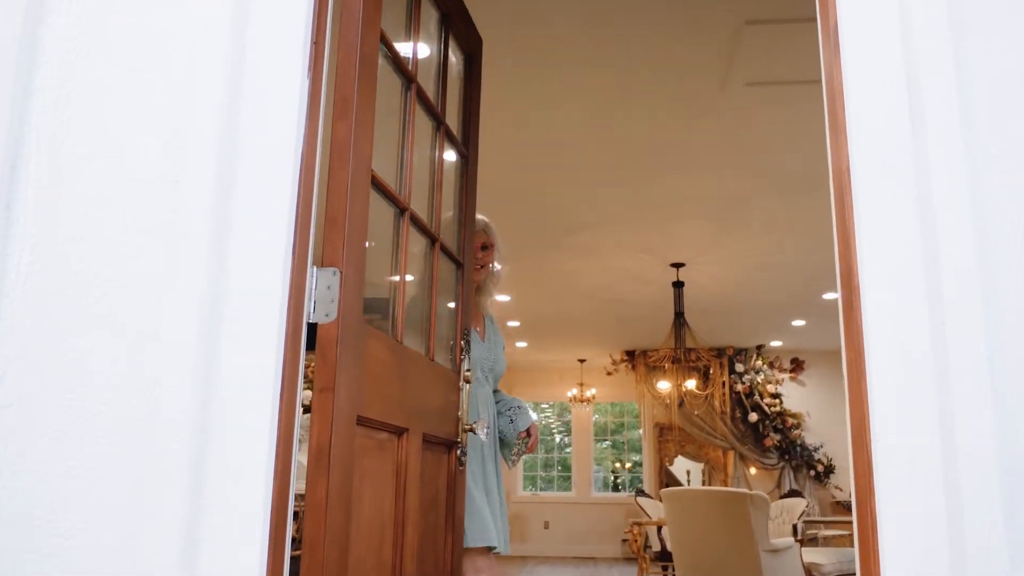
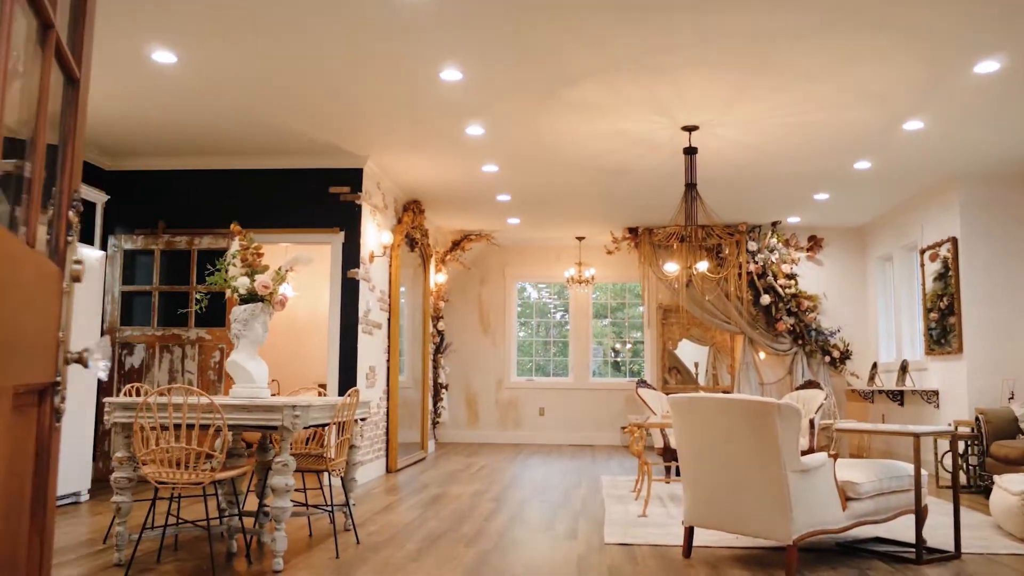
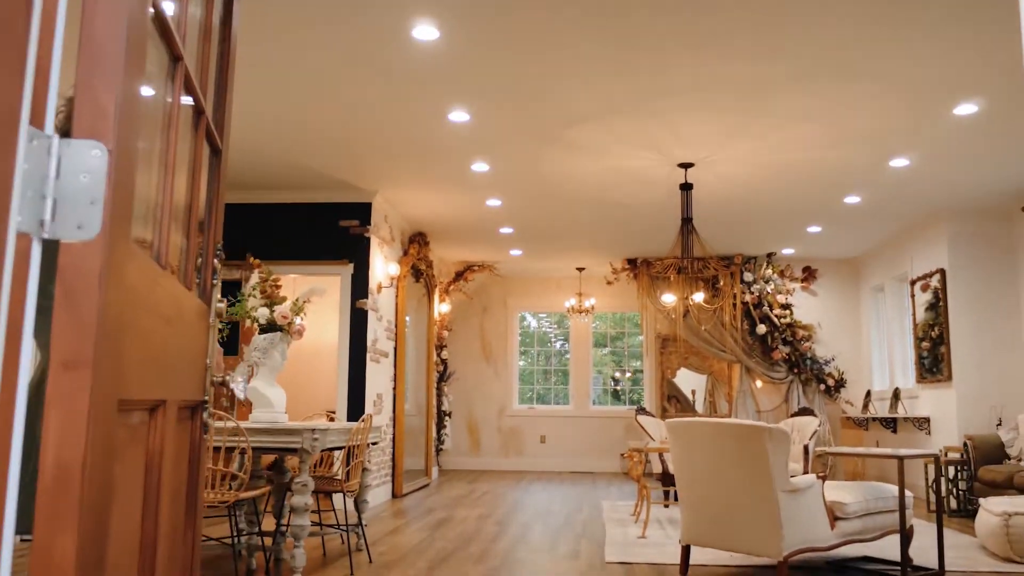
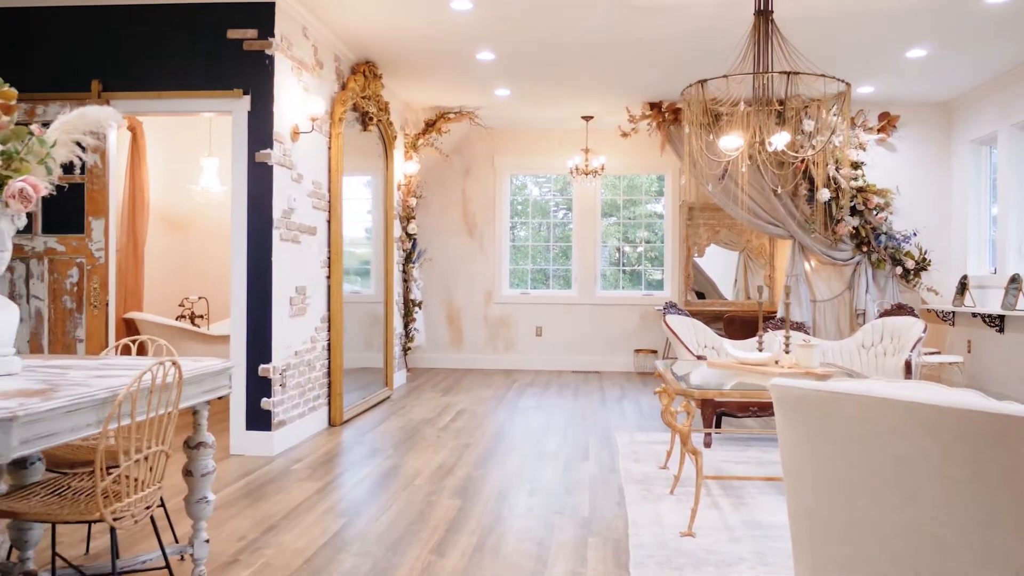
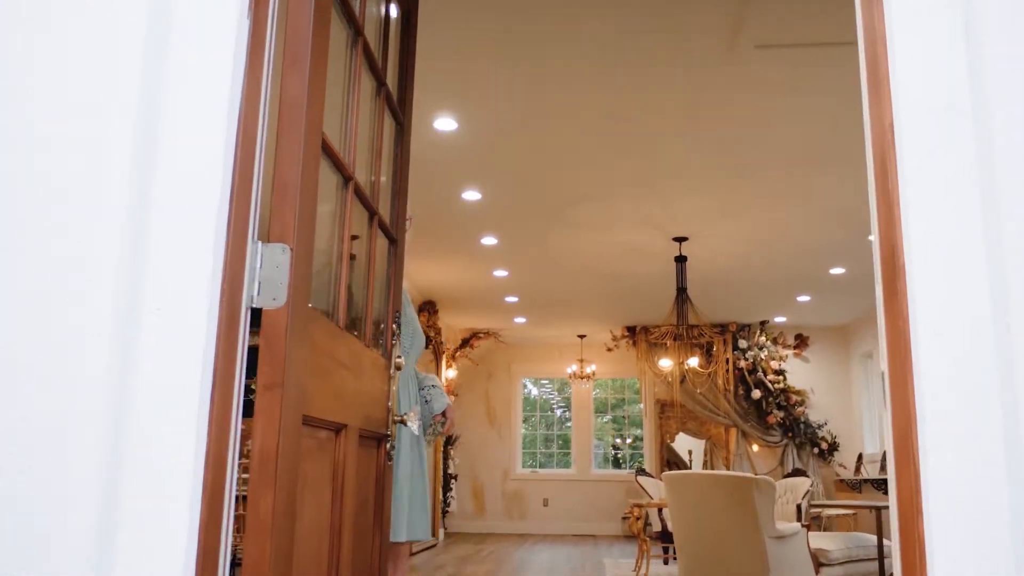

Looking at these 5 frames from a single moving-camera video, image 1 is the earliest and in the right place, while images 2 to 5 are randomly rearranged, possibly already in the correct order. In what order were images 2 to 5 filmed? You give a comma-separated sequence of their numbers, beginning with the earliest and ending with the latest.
5, 3, 2, 4
